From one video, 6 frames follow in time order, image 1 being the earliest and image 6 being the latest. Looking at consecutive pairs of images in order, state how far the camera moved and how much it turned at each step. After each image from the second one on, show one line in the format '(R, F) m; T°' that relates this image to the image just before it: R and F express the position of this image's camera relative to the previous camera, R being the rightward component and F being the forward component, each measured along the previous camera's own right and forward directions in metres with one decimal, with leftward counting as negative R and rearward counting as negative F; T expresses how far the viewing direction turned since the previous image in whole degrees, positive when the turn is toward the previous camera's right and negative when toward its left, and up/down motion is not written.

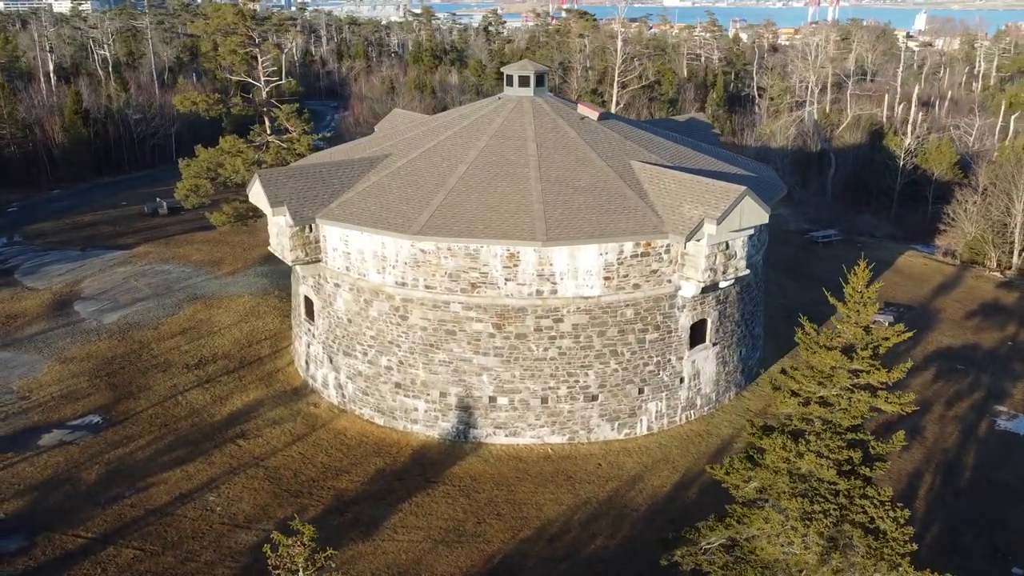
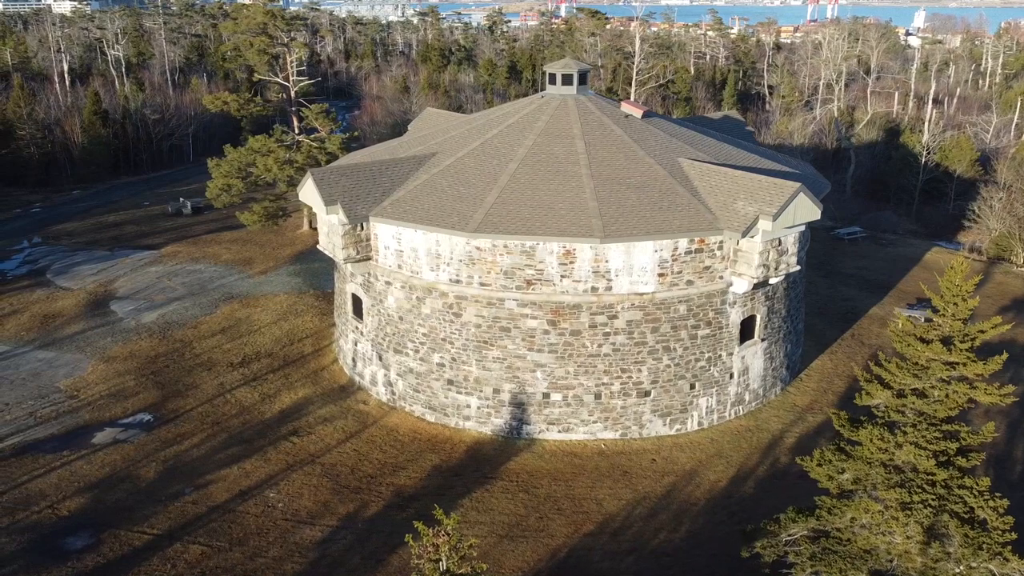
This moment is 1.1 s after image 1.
(-1.1, -0.1) m; 0°
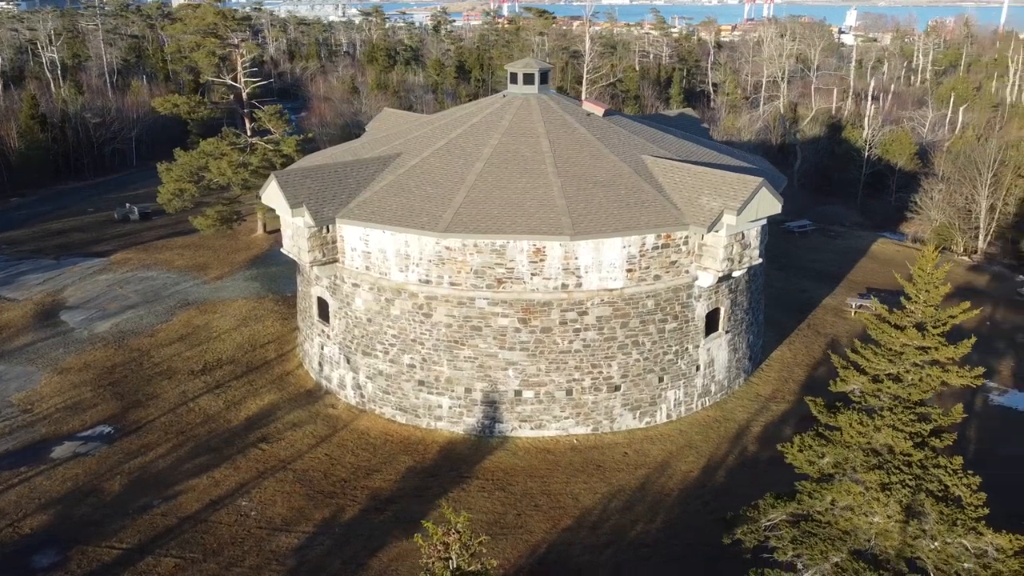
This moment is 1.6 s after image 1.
(-0.4, 0.0) m; +4°
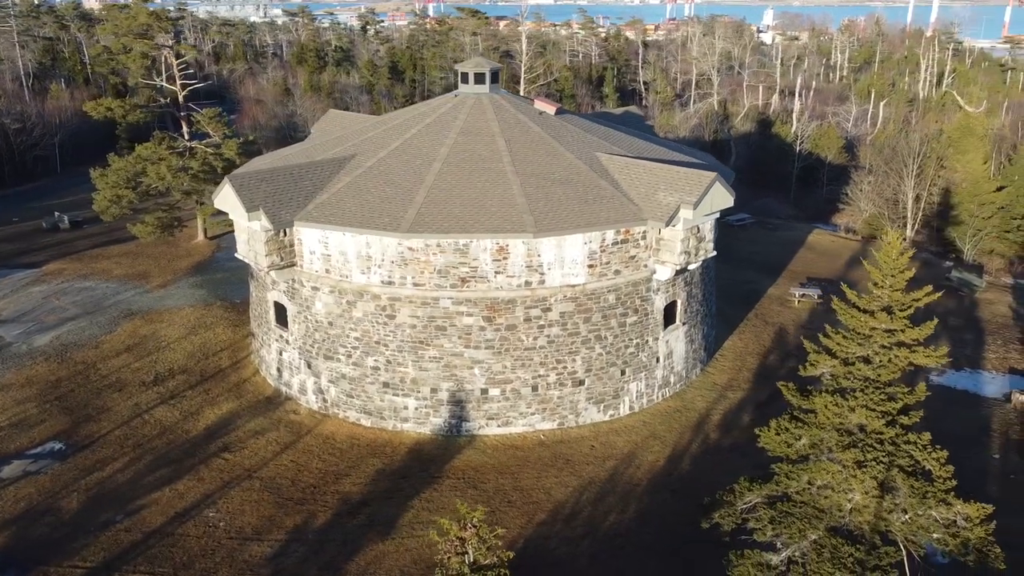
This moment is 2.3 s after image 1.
(-0.6, -0.1) m; +5°
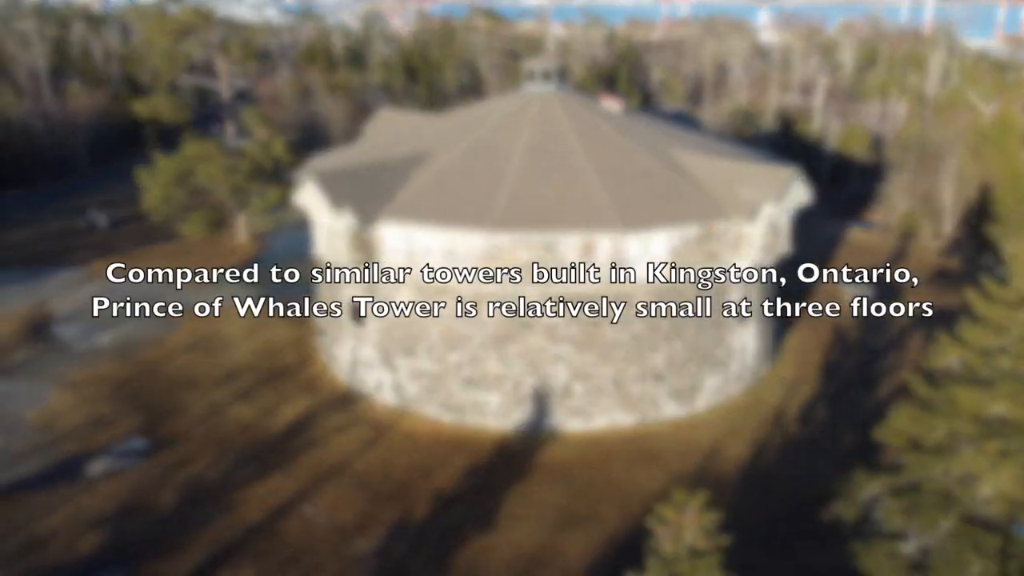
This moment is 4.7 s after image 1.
(-1.9, -0.1) m; +1°
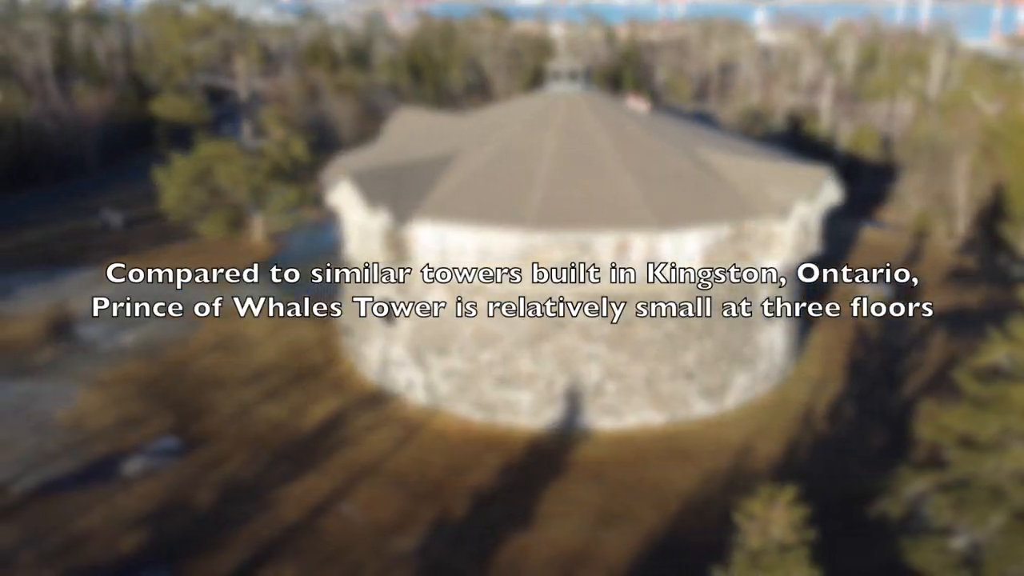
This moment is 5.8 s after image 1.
(-0.8, -0.1) m; 0°
